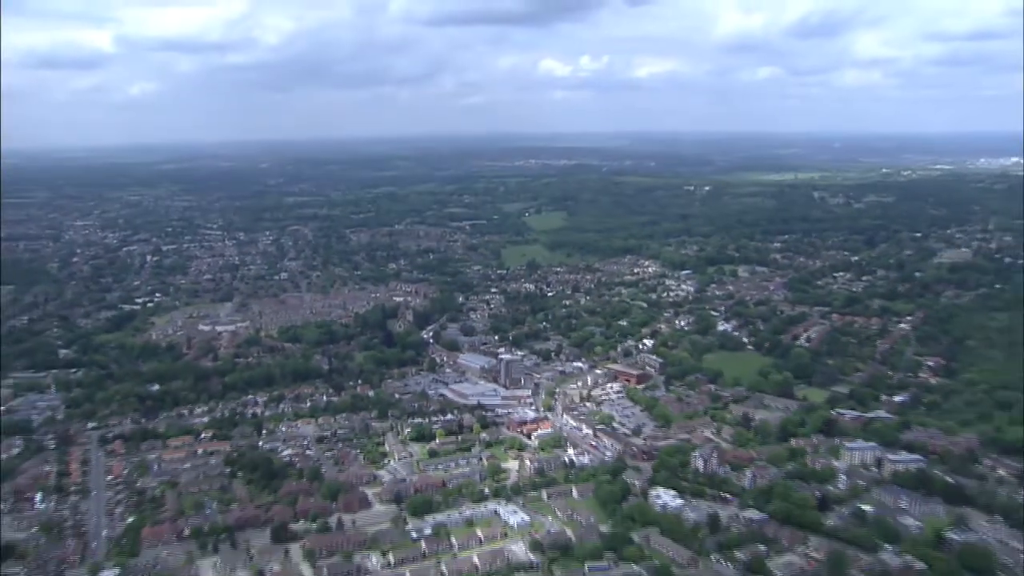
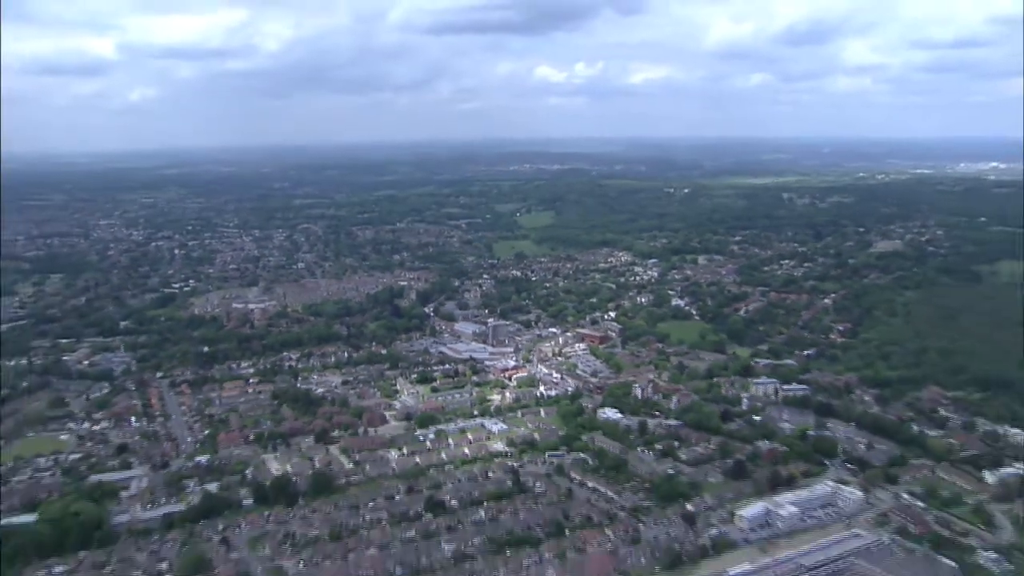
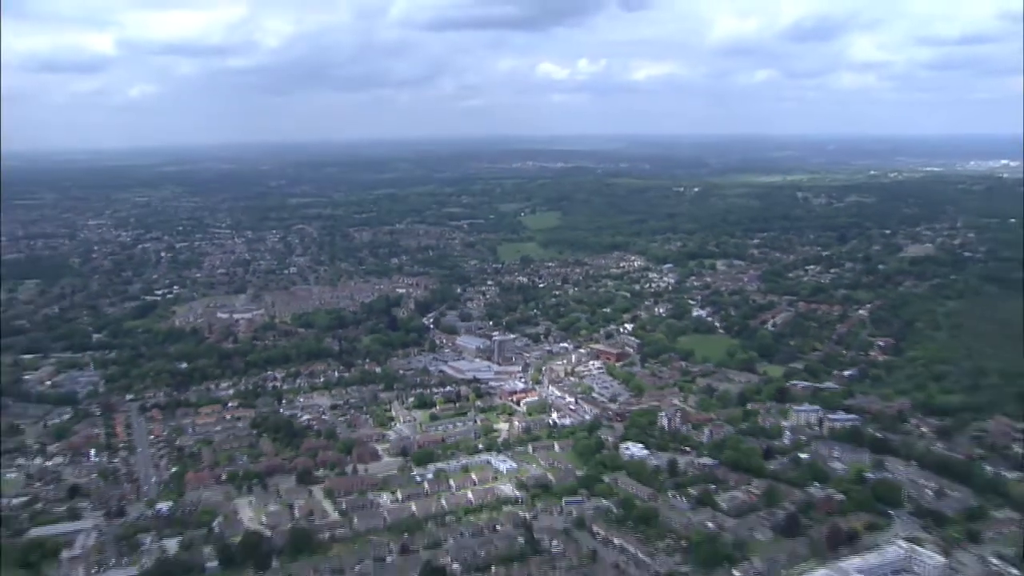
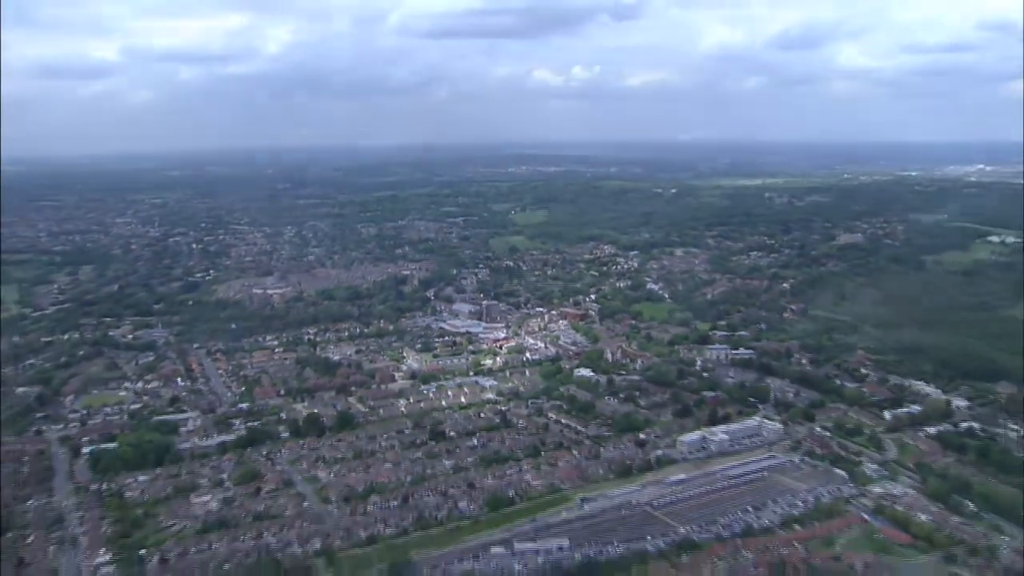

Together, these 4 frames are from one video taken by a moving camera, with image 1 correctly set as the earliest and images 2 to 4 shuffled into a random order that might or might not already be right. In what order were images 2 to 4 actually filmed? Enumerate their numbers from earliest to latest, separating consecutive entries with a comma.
3, 2, 4
